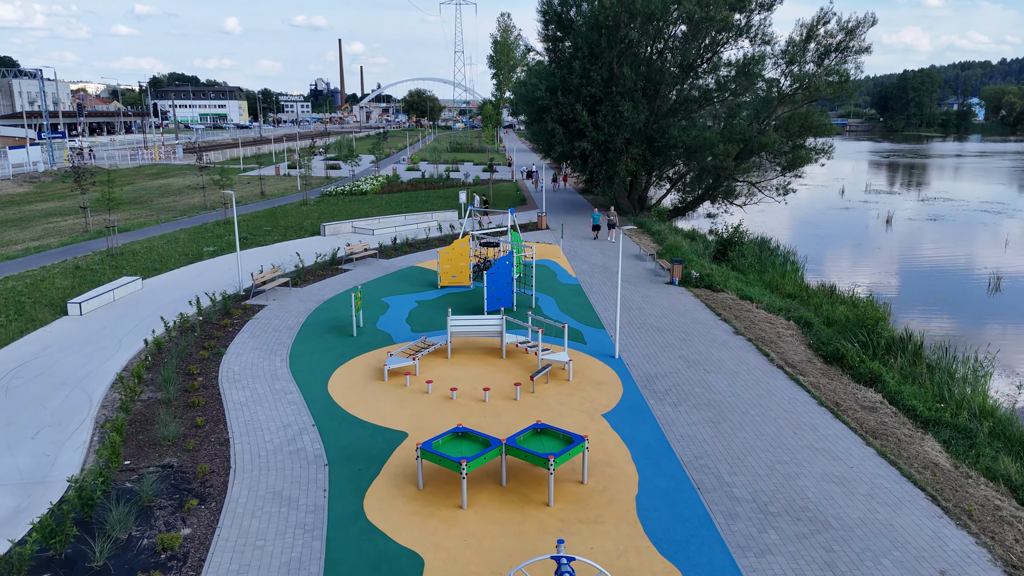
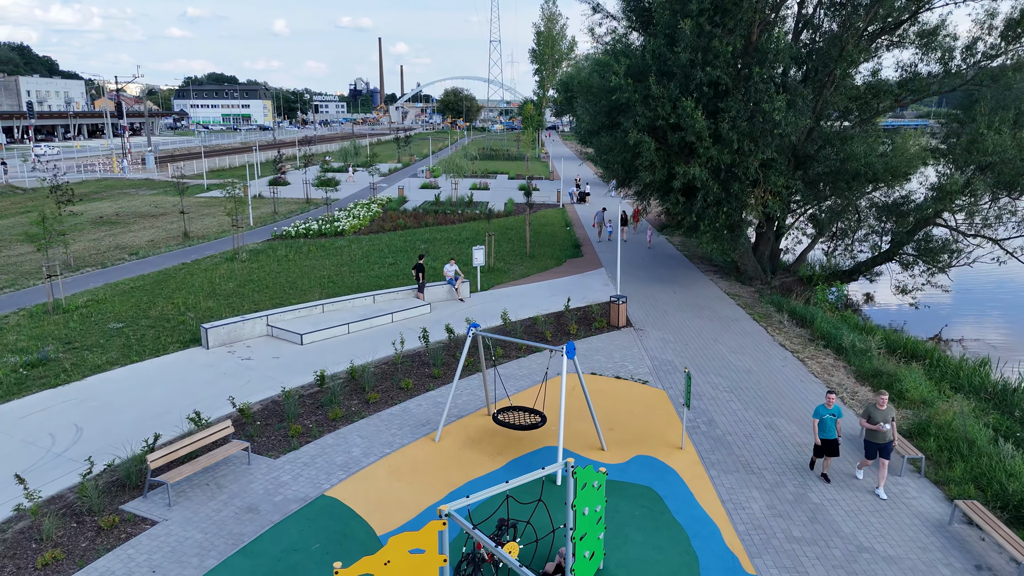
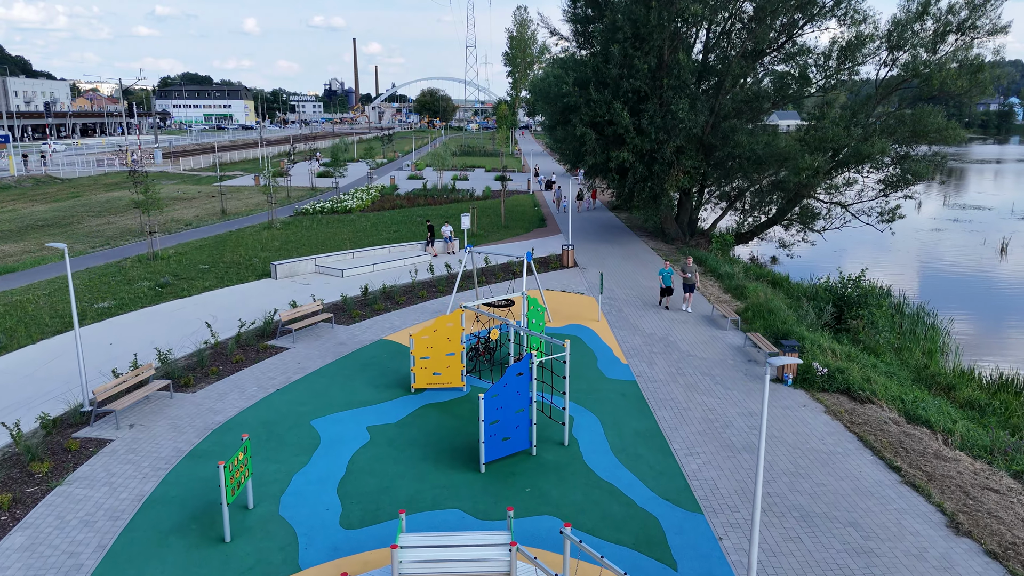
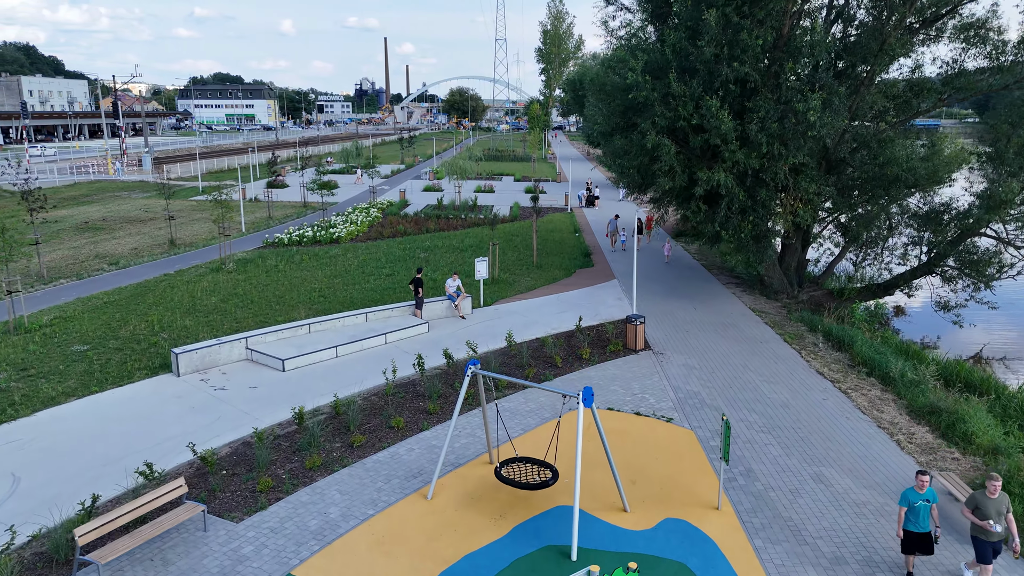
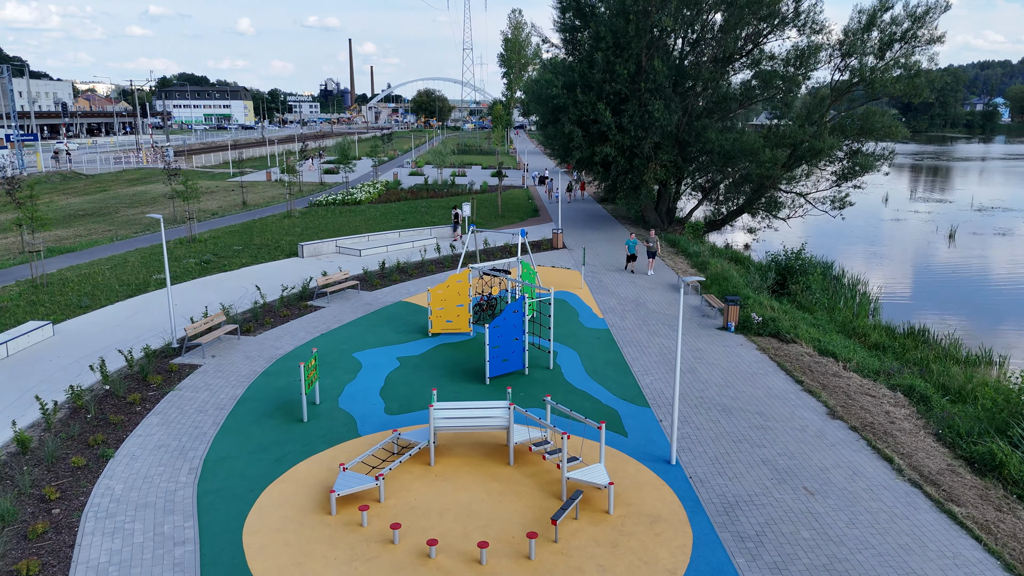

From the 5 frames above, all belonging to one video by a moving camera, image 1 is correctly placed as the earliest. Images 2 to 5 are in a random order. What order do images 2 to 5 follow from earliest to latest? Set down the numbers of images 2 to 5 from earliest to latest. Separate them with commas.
5, 3, 2, 4
